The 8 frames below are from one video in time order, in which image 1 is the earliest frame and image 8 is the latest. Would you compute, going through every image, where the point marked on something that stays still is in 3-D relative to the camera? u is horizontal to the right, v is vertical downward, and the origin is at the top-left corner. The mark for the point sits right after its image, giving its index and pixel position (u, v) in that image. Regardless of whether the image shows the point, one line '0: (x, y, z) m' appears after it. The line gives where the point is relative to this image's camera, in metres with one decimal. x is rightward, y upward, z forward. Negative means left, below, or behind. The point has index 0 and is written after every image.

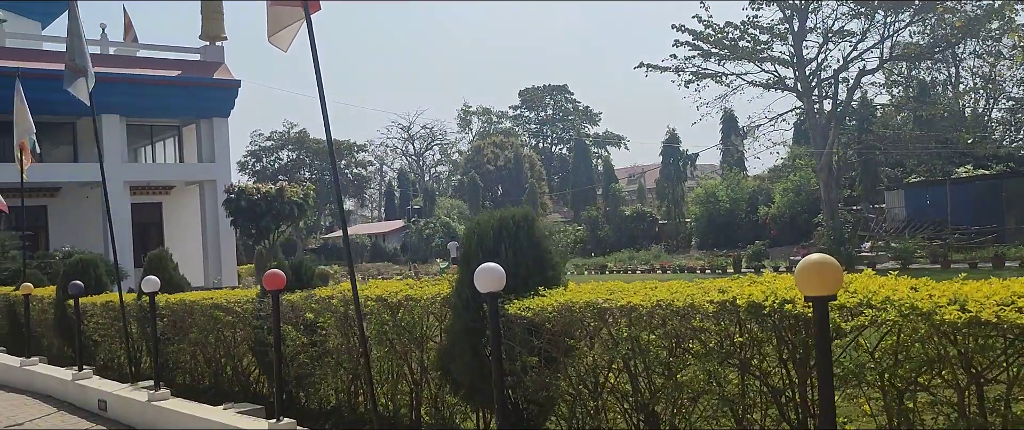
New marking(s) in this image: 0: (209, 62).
0: (-5.4, +2.8, +16.5) m
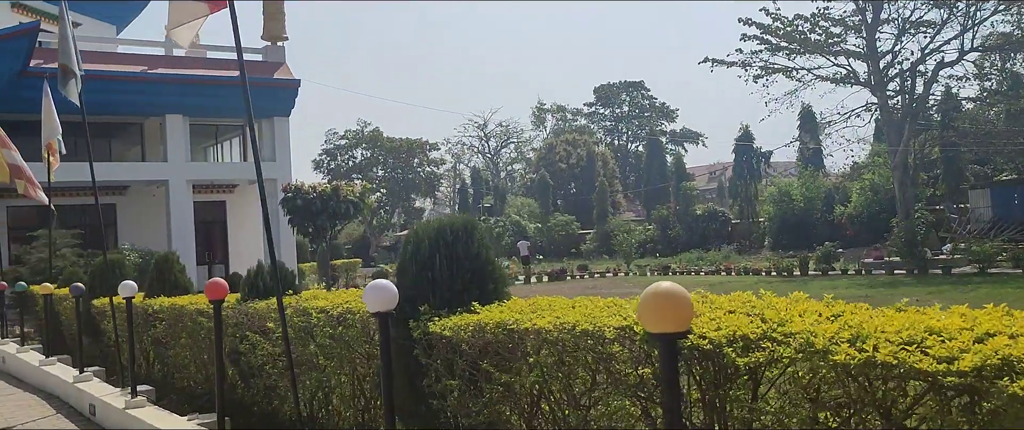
0: (-4.4, +2.8, +16.7) m
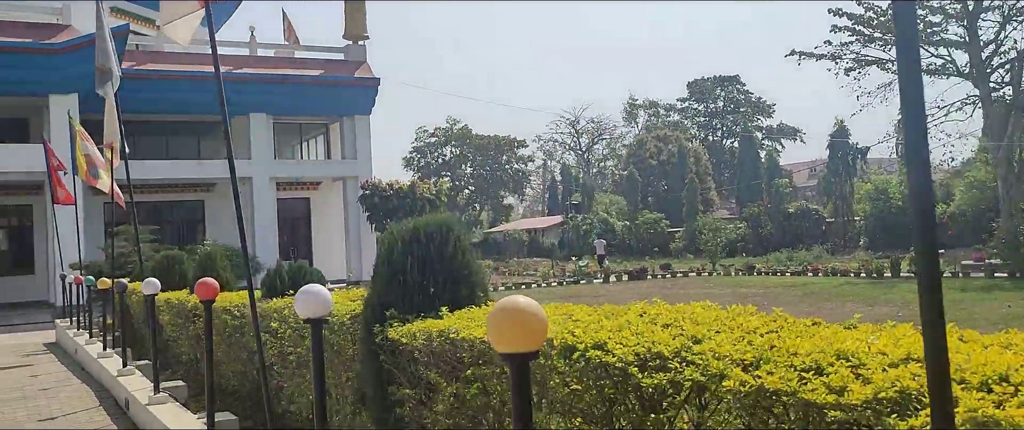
0: (-2.9, +2.8, +17.0) m
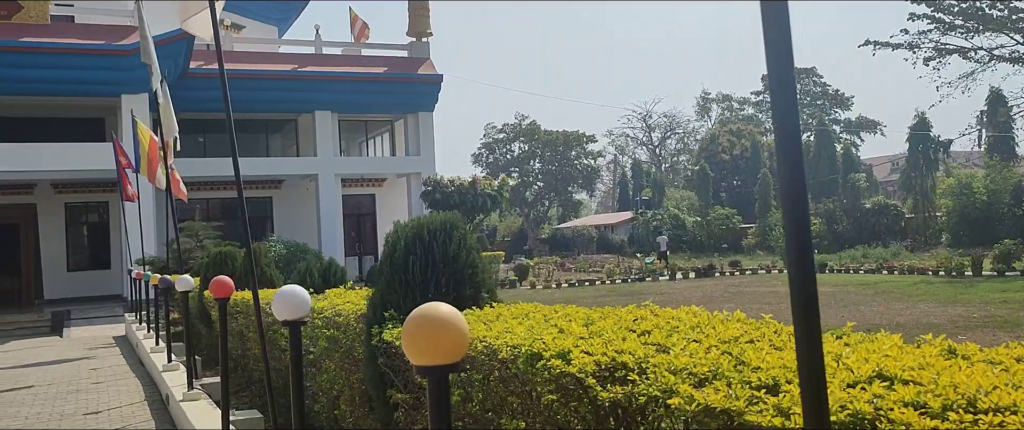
0: (-1.8, +2.9, +17.0) m
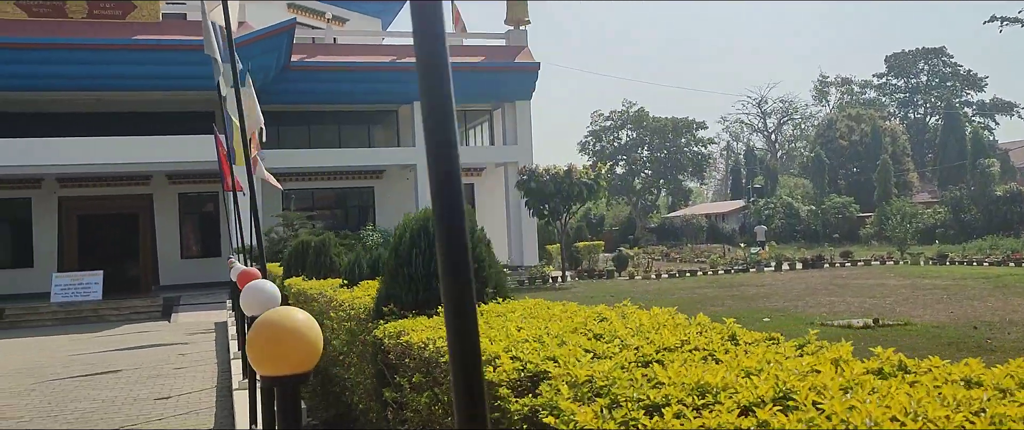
0: (0.0, +3.1, +17.0) m
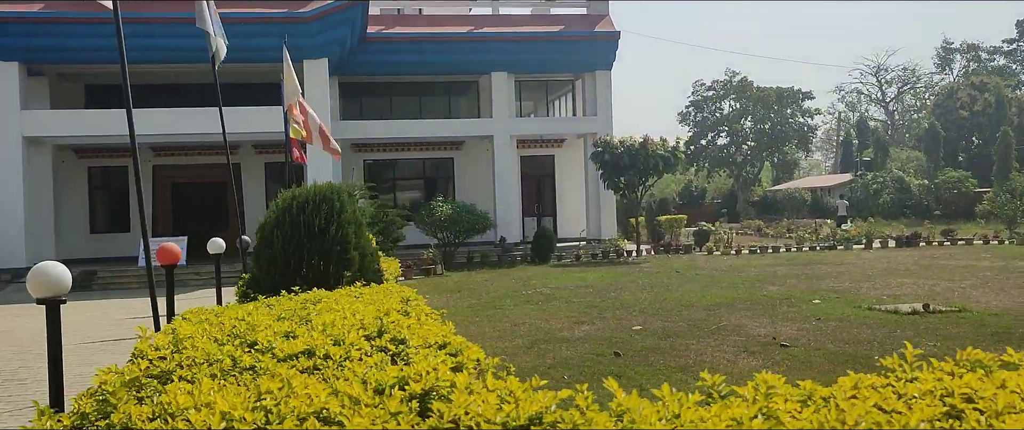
0: (+1.5, +3.6, +16.6) m
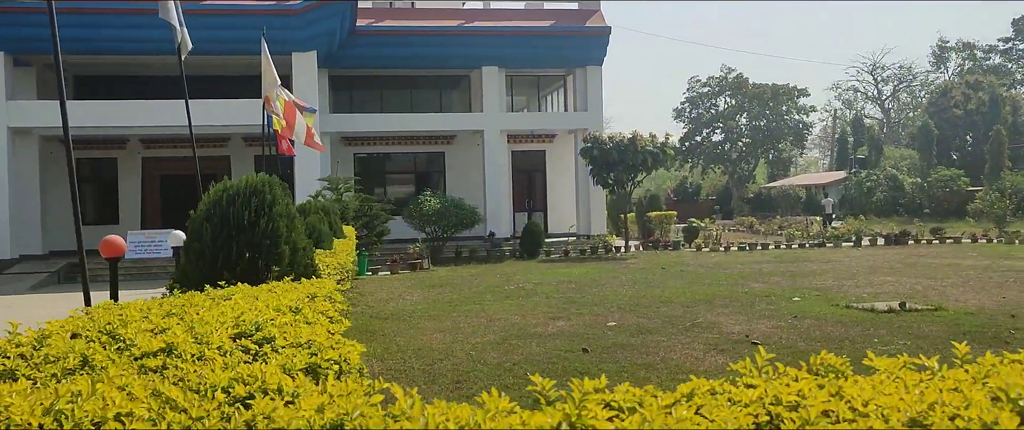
0: (+1.3, +3.7, +16.6) m
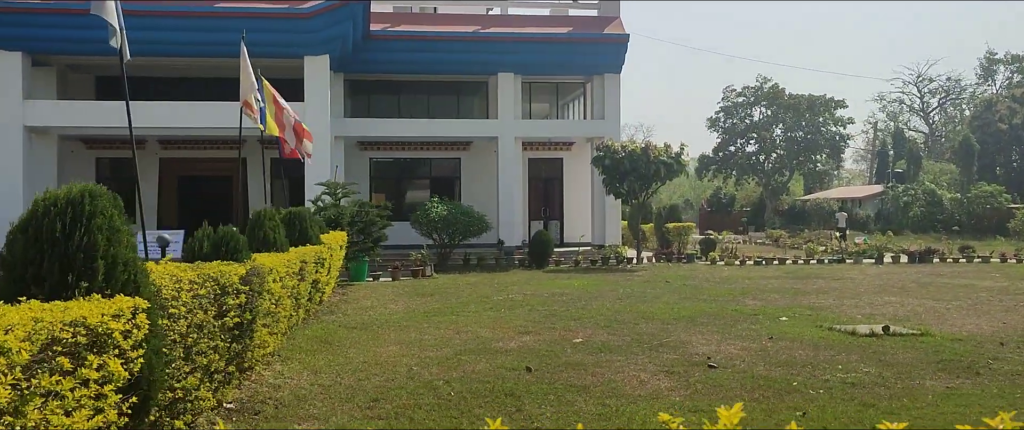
0: (+1.6, +3.5, +16.3) m
